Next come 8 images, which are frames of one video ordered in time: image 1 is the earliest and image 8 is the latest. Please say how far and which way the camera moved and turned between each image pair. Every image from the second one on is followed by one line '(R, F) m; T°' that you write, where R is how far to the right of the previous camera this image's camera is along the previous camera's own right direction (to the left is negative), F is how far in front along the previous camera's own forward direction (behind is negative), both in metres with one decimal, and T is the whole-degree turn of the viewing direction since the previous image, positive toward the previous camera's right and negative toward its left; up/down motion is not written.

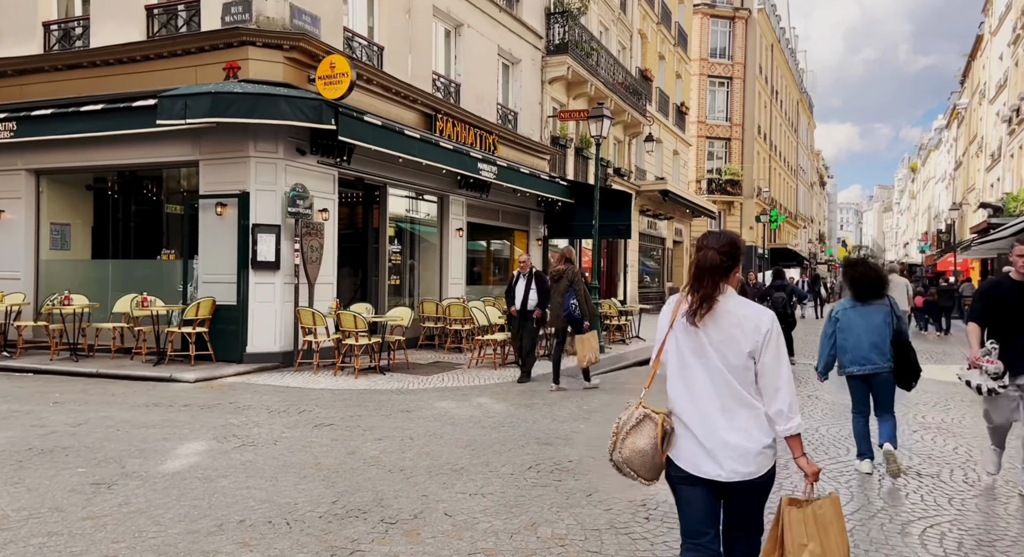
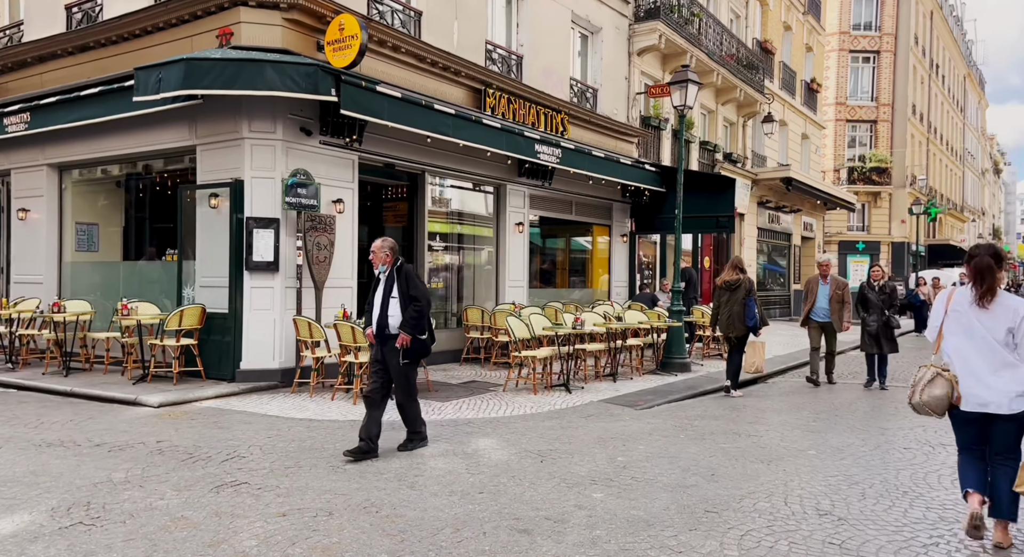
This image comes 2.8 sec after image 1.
(+1.1, +2.4) m; -10°
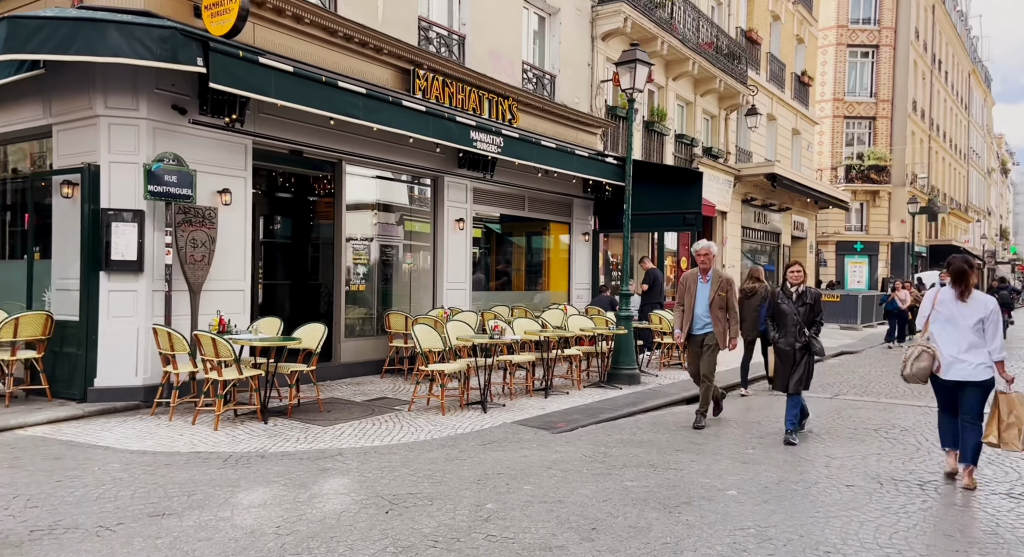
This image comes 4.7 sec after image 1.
(+1.2, +1.4) m; -1°
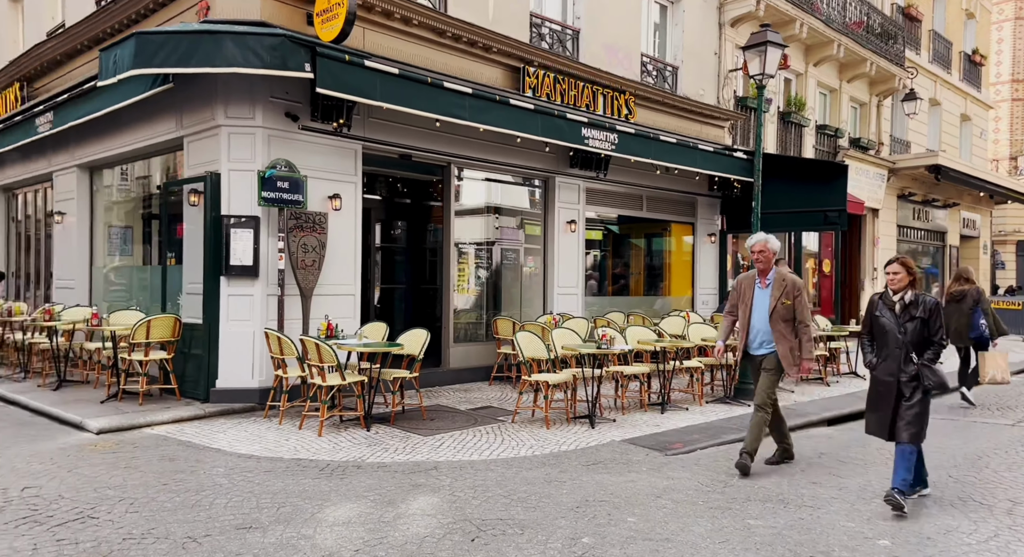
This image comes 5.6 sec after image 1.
(+0.2, +0.4) m; -10°
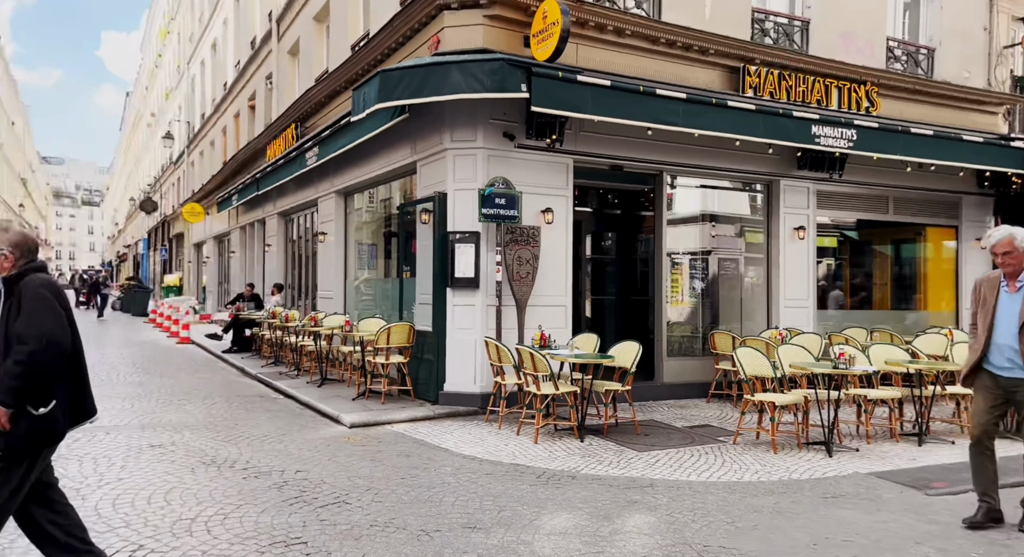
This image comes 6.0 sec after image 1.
(+0.2, 0.0) m; -18°
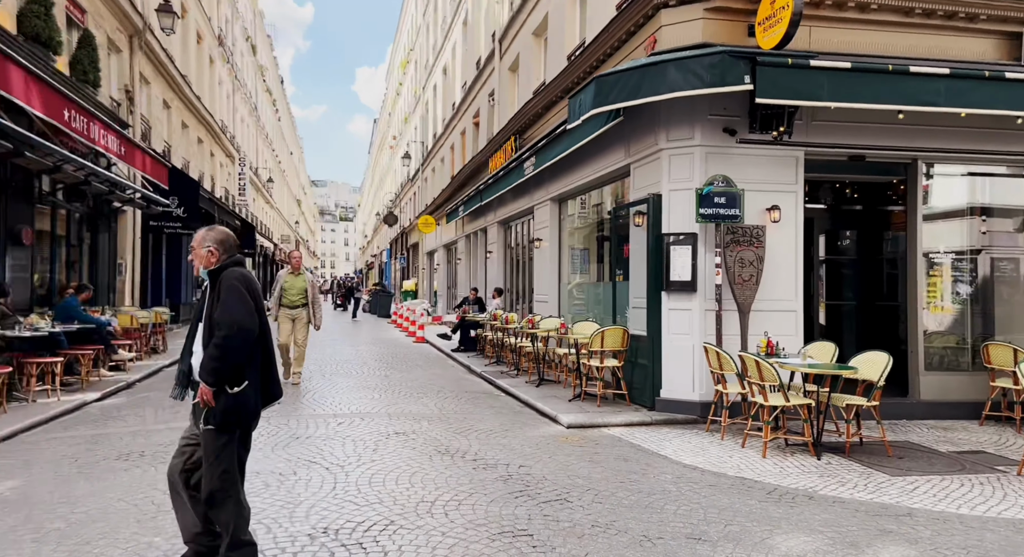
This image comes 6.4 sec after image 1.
(-0.1, +0.1) m; -16°
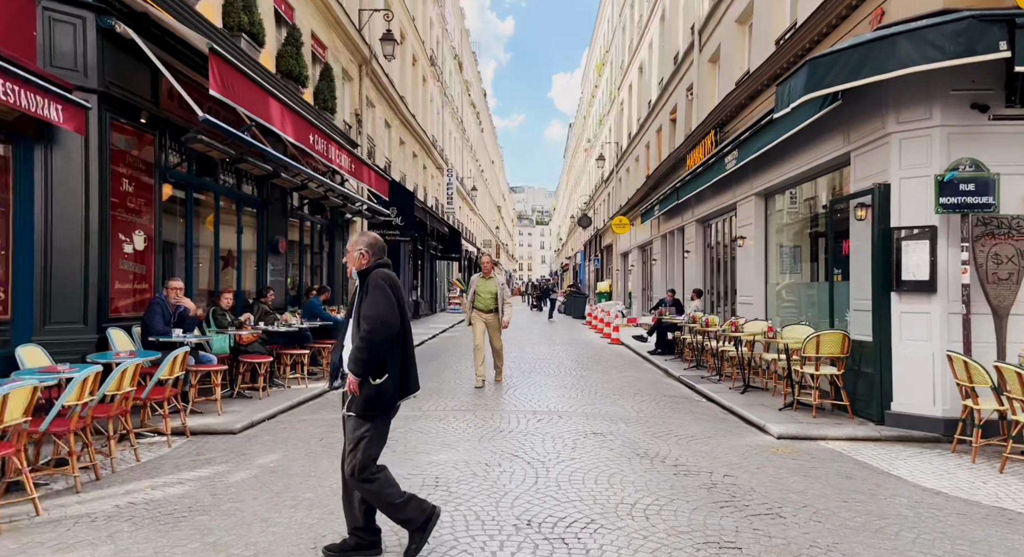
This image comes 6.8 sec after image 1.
(-0.1, +0.2) m; -15°
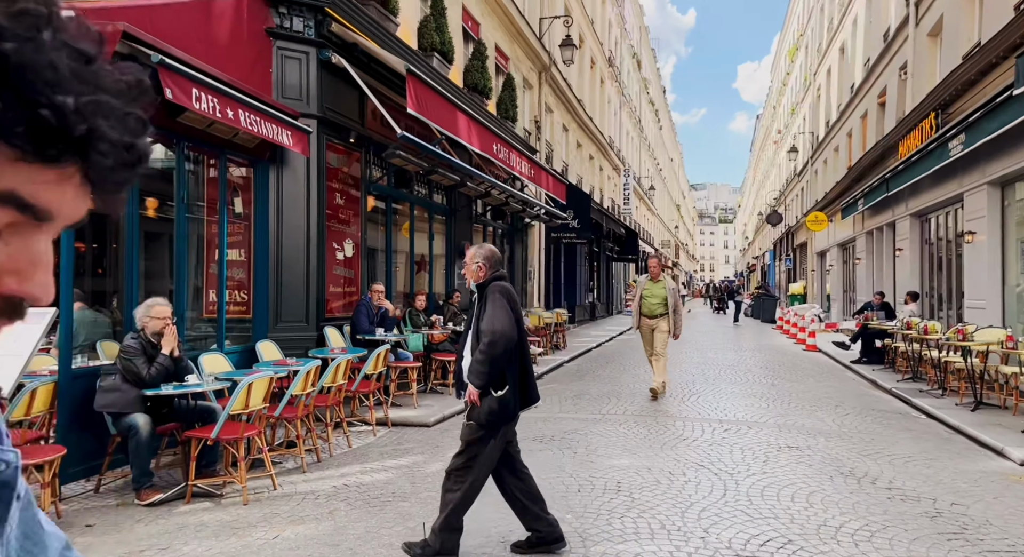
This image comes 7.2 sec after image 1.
(0.0, 0.0) m; -14°
